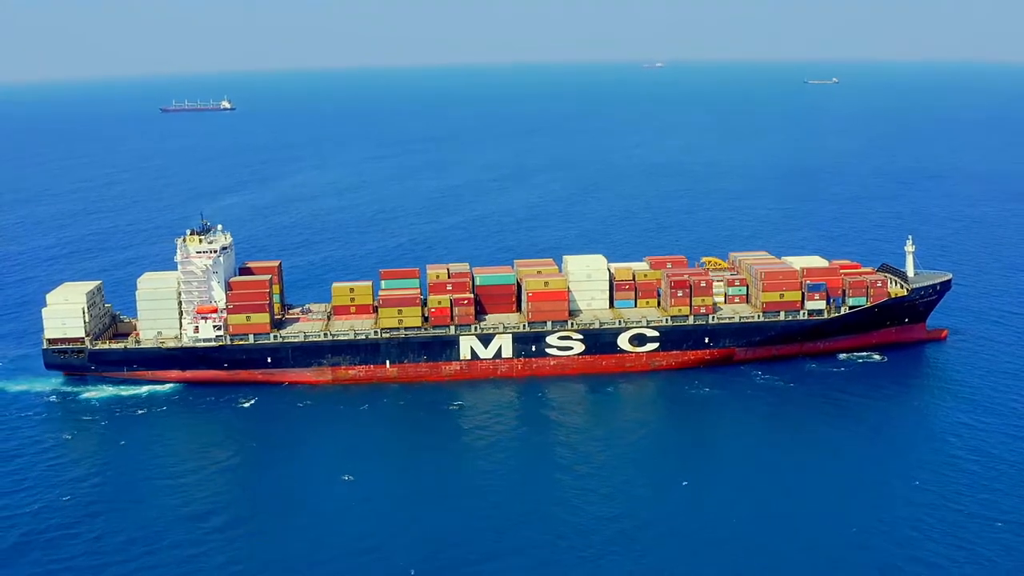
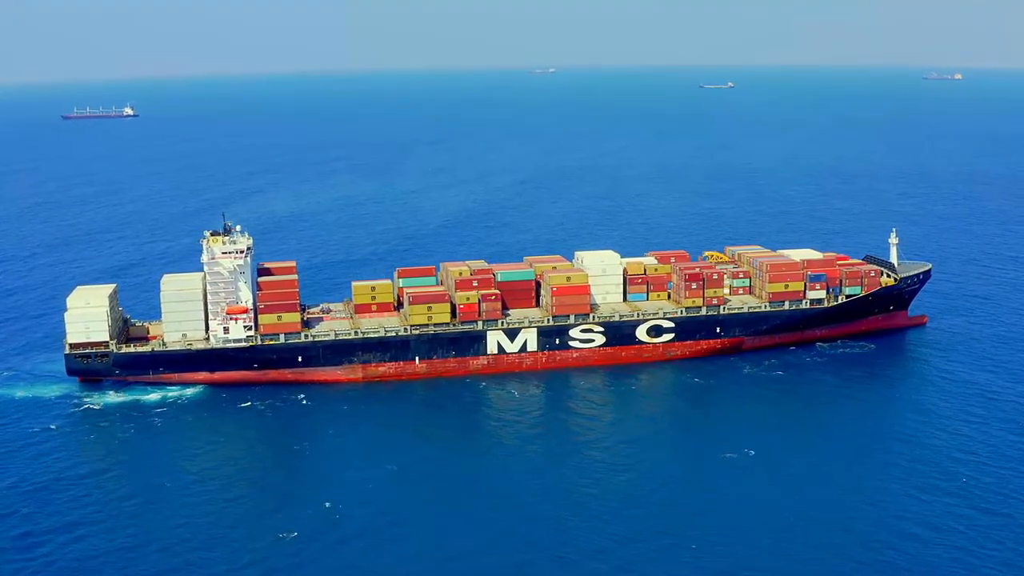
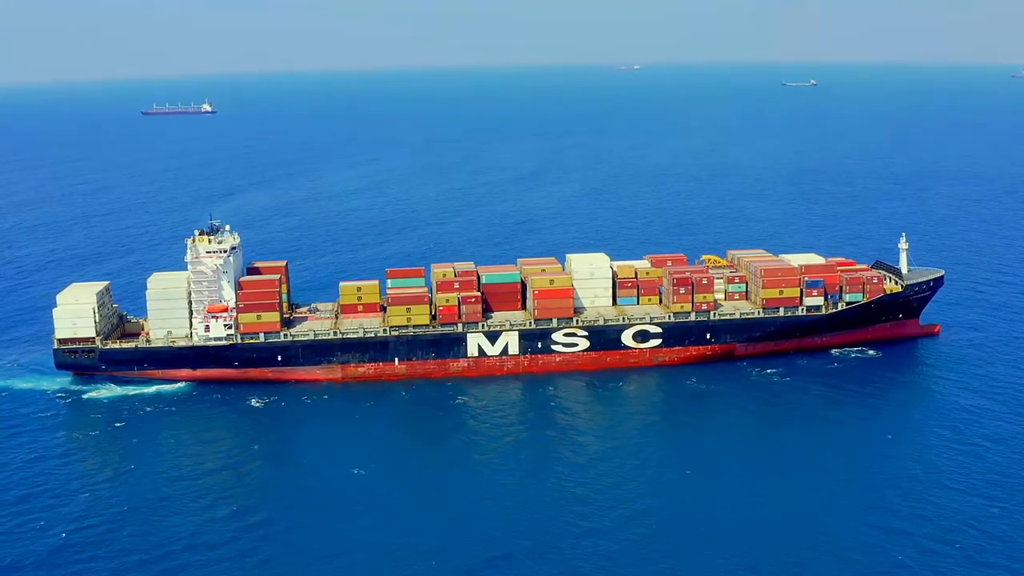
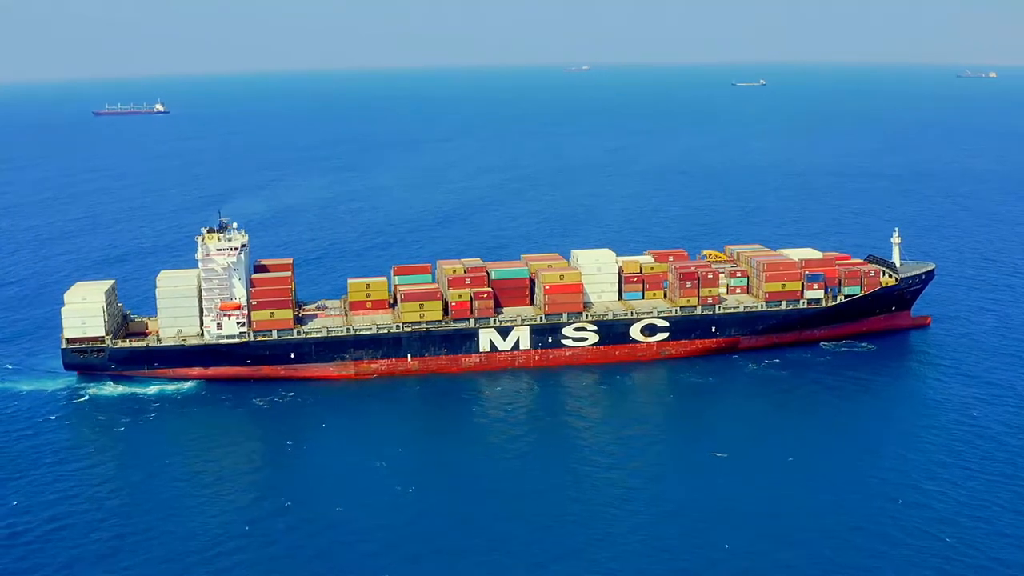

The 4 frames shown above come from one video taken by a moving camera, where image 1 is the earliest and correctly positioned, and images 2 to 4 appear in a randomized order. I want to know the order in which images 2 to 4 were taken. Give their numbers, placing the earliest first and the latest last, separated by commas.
3, 4, 2
